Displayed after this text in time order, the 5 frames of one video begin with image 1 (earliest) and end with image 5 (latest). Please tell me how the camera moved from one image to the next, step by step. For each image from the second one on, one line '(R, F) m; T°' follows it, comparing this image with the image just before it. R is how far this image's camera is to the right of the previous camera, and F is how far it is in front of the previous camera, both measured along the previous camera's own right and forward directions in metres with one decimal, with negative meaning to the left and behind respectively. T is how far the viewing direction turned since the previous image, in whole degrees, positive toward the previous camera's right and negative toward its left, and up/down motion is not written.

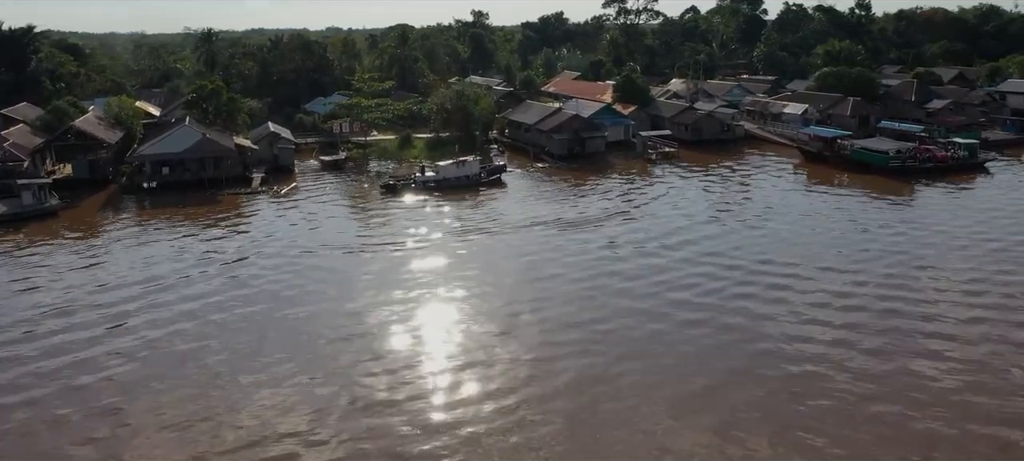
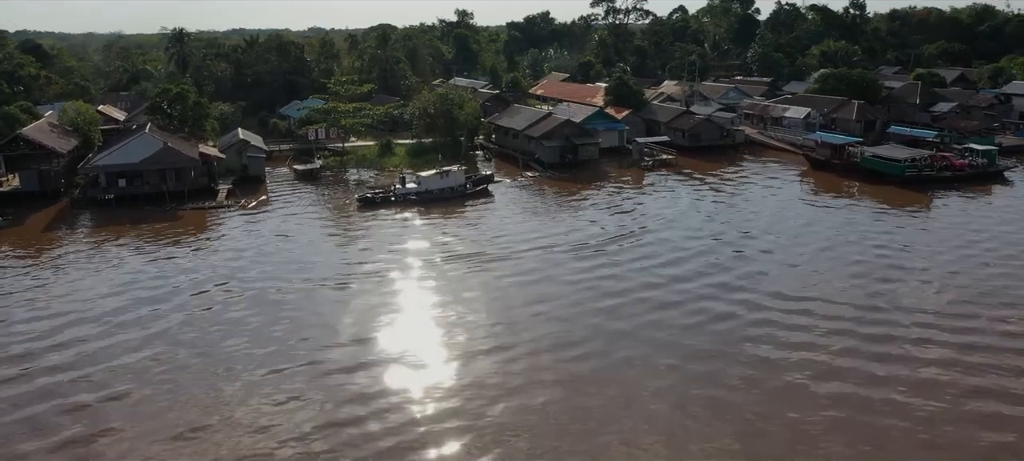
(-0.1, +1.6) m; +1°
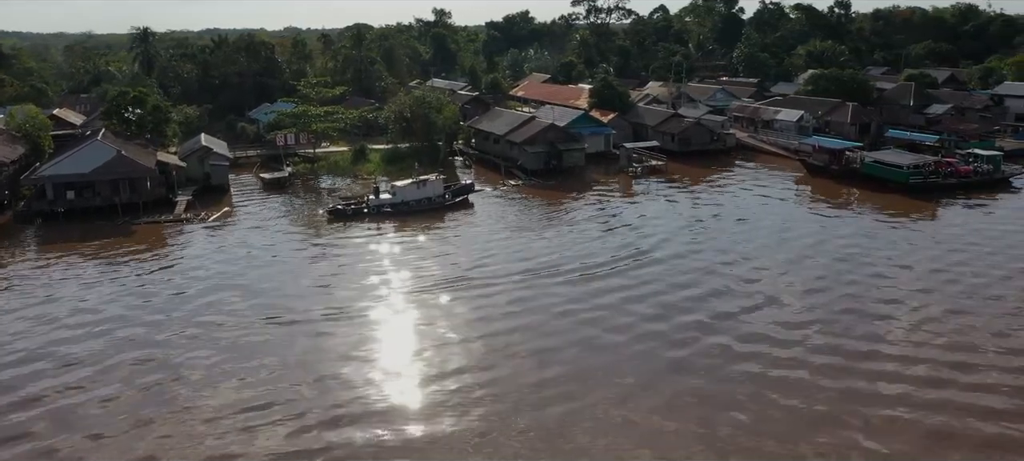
(-0.1, +1.3) m; +2°
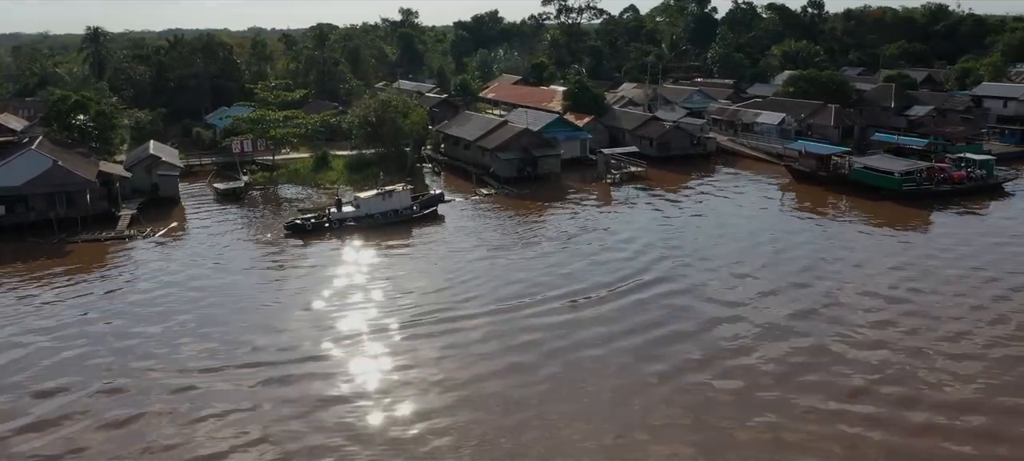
(-0.1, +1.2) m; +2°
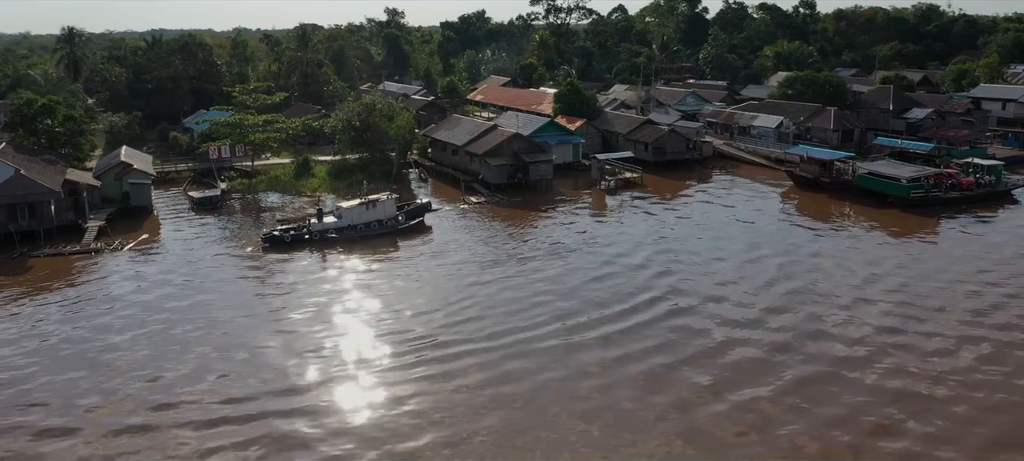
(-0.1, +0.9) m; +1°
